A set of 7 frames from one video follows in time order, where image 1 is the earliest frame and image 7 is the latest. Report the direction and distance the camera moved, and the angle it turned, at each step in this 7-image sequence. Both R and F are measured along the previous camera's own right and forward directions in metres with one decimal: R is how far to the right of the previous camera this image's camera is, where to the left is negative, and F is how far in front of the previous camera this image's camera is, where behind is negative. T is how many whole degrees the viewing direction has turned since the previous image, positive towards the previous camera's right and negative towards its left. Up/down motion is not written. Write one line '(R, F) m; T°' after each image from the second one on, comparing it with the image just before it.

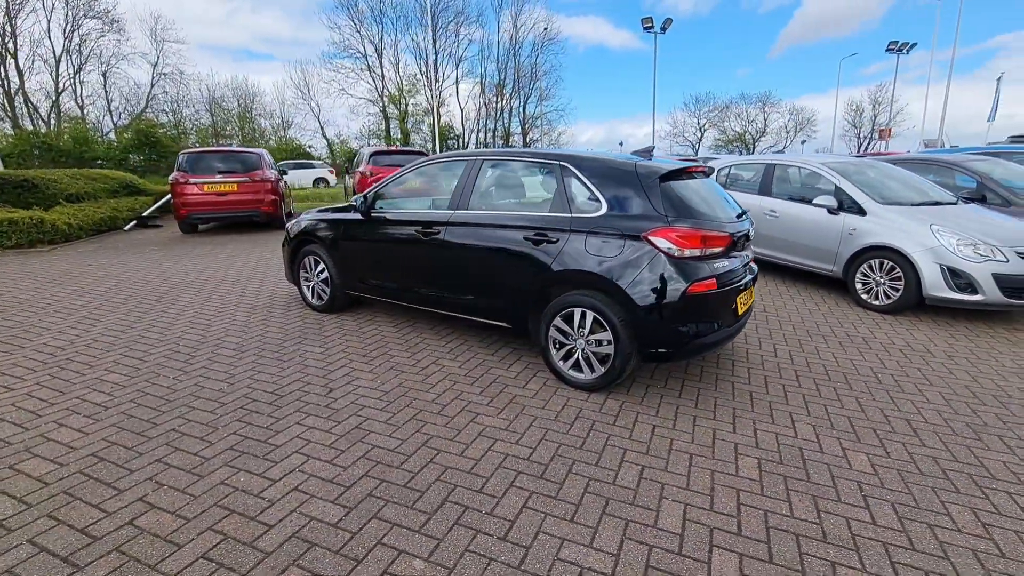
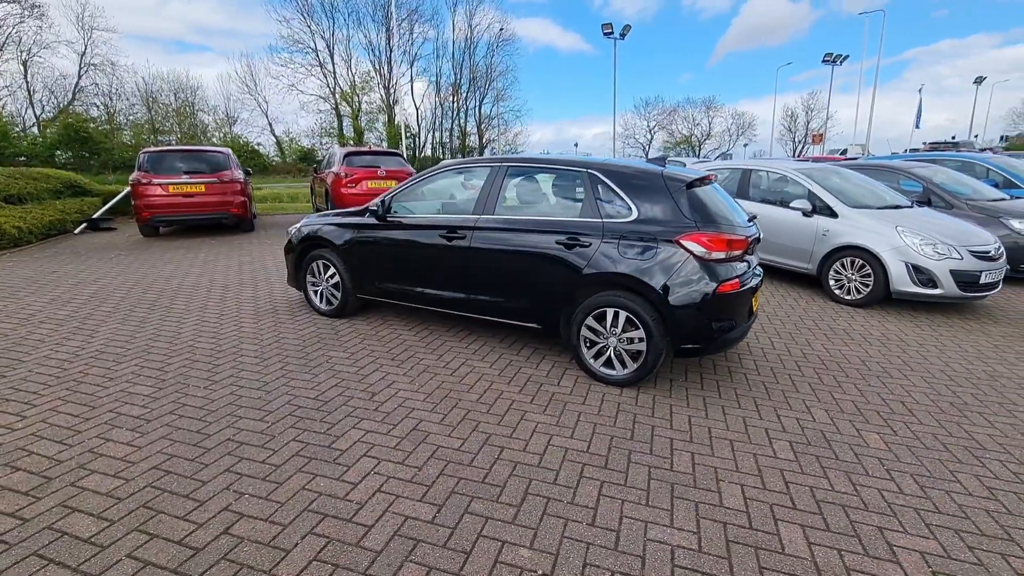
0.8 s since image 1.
(-0.6, -0.1) m; +5°
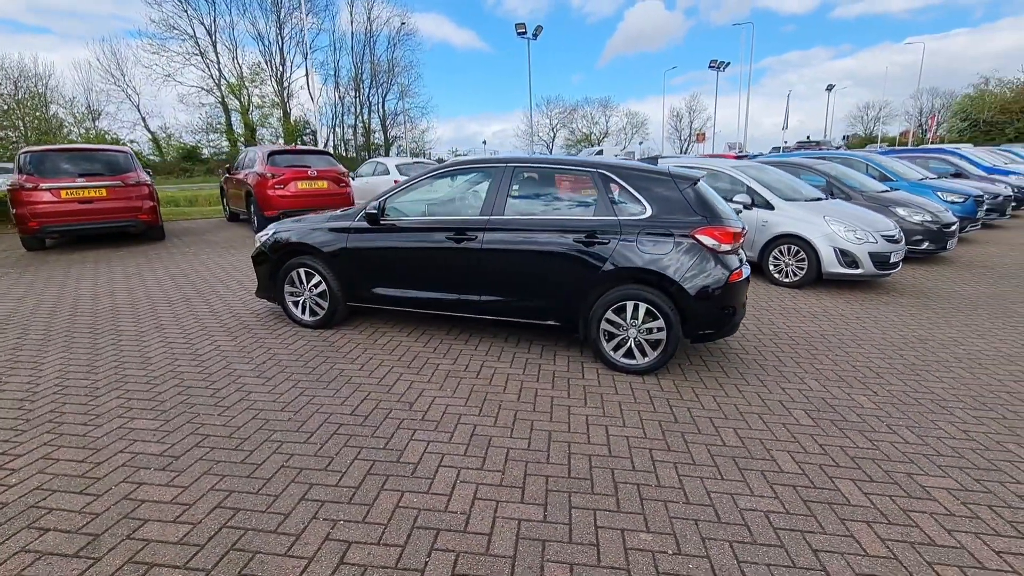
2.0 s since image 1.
(-0.9, 0.0) m; +11°
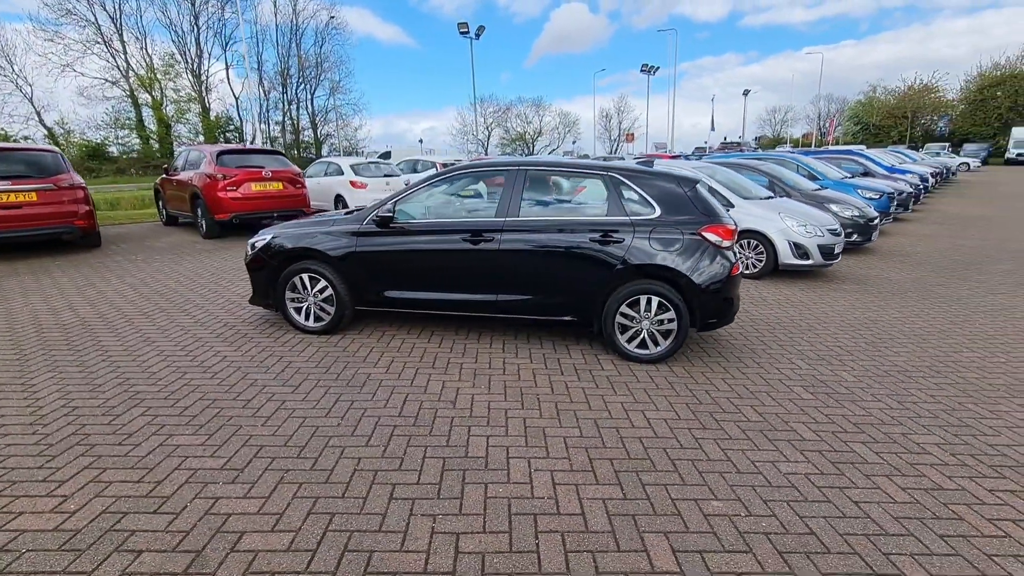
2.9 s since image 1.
(-0.7, -0.1) m; +8°
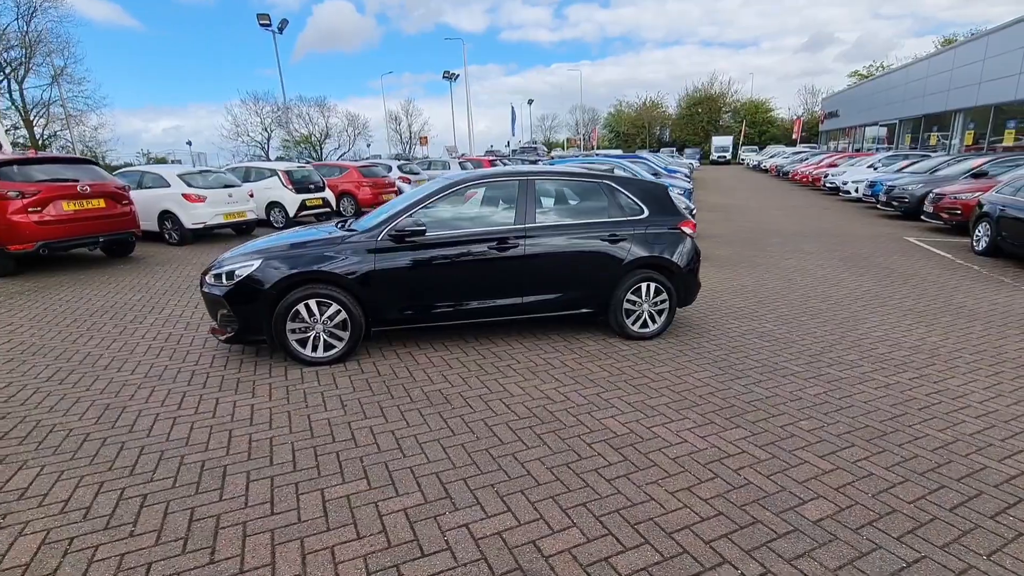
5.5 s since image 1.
(-2.1, +0.1) m; +23°
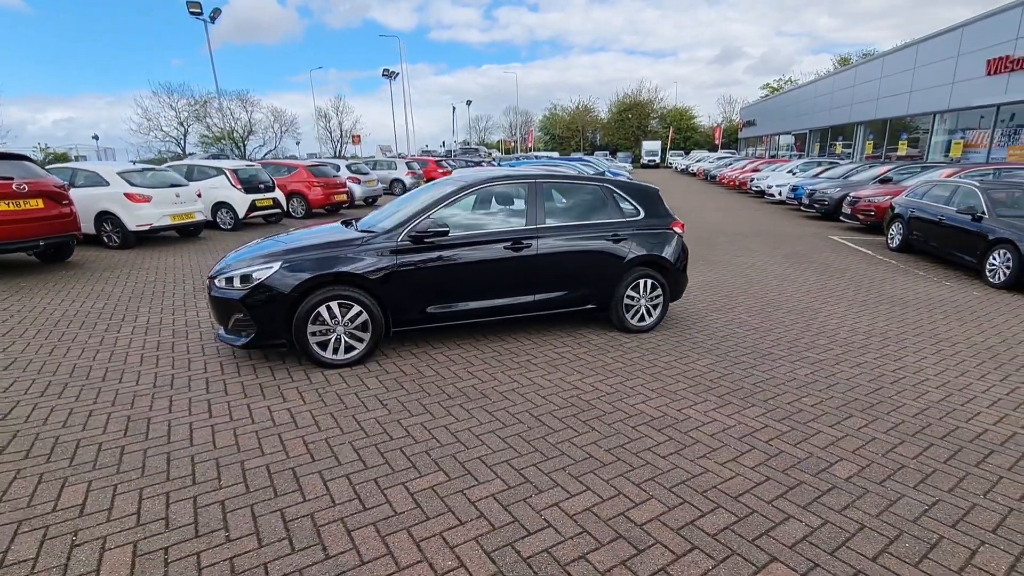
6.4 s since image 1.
(-0.8, -0.1) m; +8°
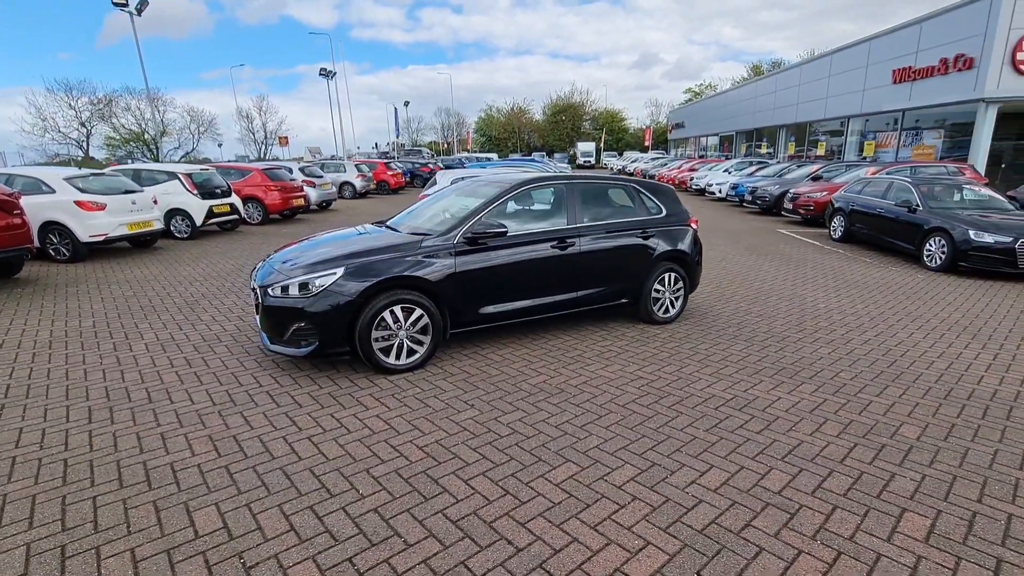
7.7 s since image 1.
(-1.1, 0.0) m; +7°
